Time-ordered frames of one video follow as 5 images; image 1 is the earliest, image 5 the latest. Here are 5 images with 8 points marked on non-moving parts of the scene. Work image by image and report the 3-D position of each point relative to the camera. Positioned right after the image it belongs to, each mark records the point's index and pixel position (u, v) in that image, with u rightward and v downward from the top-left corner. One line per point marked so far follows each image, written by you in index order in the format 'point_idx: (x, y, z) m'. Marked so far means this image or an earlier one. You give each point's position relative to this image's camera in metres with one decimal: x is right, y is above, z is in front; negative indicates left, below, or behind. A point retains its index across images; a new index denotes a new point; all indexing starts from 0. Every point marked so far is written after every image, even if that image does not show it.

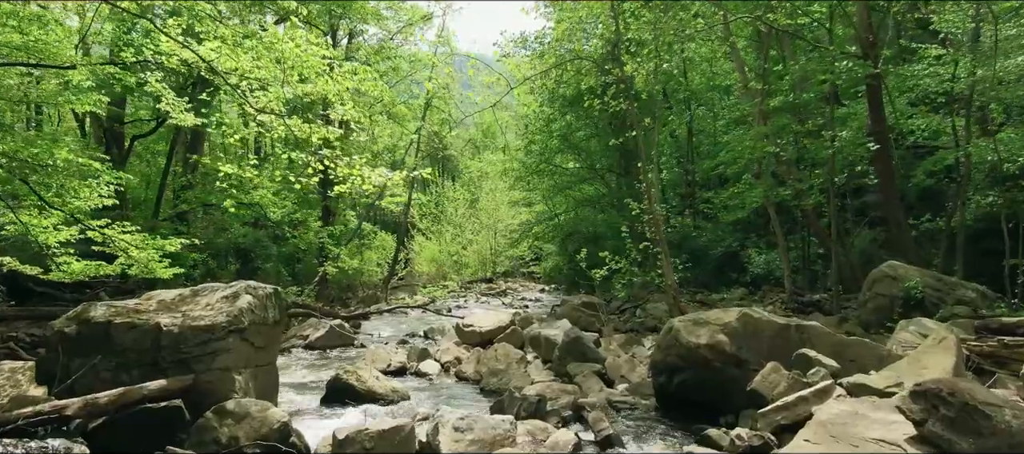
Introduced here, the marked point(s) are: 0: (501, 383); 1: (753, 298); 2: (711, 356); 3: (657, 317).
0: (-0.1, -2.0, +8.0) m
1: (+5.8, -1.7, +14.9) m
2: (+2.0, -1.3, +6.0) m
3: (+3.0, -1.9, +12.7) m
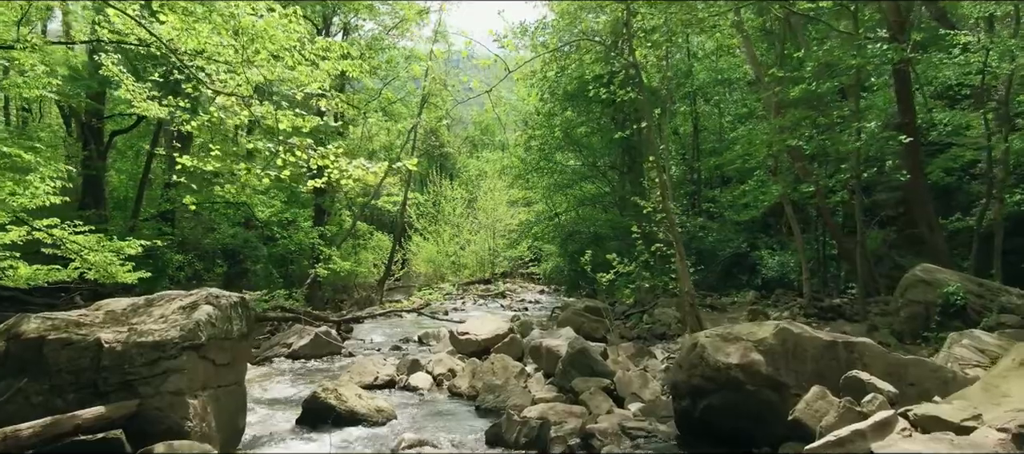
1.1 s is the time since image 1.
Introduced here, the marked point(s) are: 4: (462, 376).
0: (-0.2, -2.0, +7.2) m
1: (+5.8, -1.7, +14.1) m
2: (+2.0, -1.3, +5.2) m
3: (+3.0, -1.9, +11.9) m
4: (-0.7, -2.0, +8.3) m
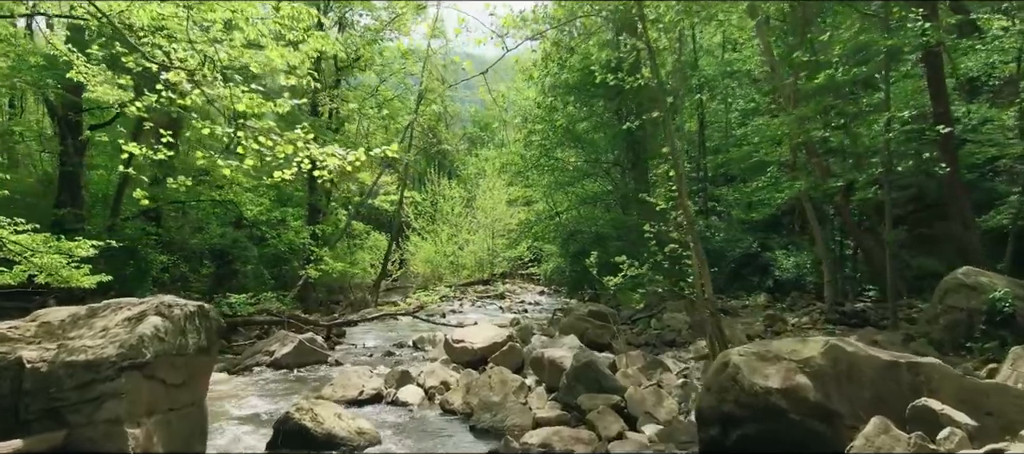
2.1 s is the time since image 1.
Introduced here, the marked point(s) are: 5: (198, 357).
0: (-0.2, -2.0, +6.4) m
1: (+5.8, -1.7, +13.4) m
2: (+2.0, -1.3, +4.4) m
3: (+2.9, -1.9, +11.1) m
4: (-0.7, -2.0, +7.5) m
5: (-2.6, -1.1, +5.2) m
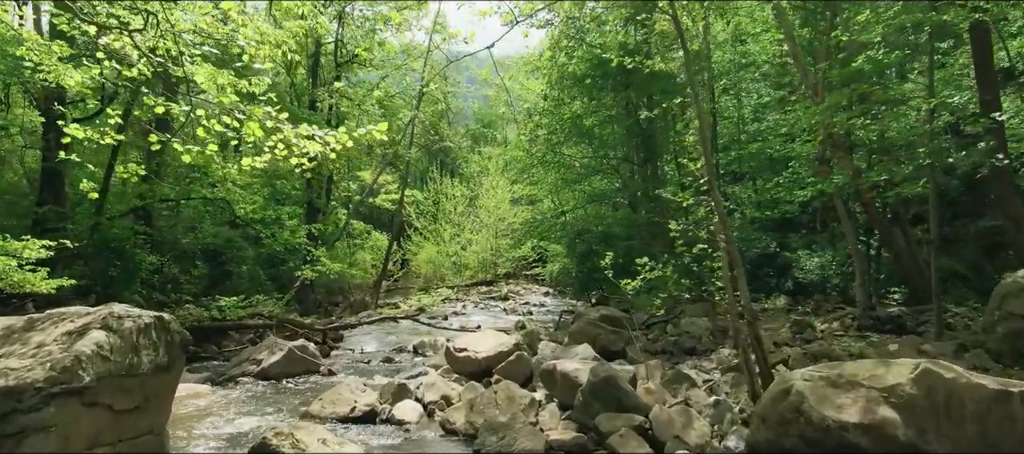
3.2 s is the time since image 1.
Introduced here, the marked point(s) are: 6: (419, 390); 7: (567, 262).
0: (-0.1, -2.0, +5.7) m
1: (+5.9, -1.7, +12.6) m
2: (+2.0, -1.3, +3.6) m
3: (+3.0, -1.8, +10.3) m
4: (-0.6, -2.0, +6.7) m
5: (-2.5, -1.1, +4.4) m
6: (-1.1, -2.0, +7.5) m
7: (+1.5, -1.0, +17.1) m
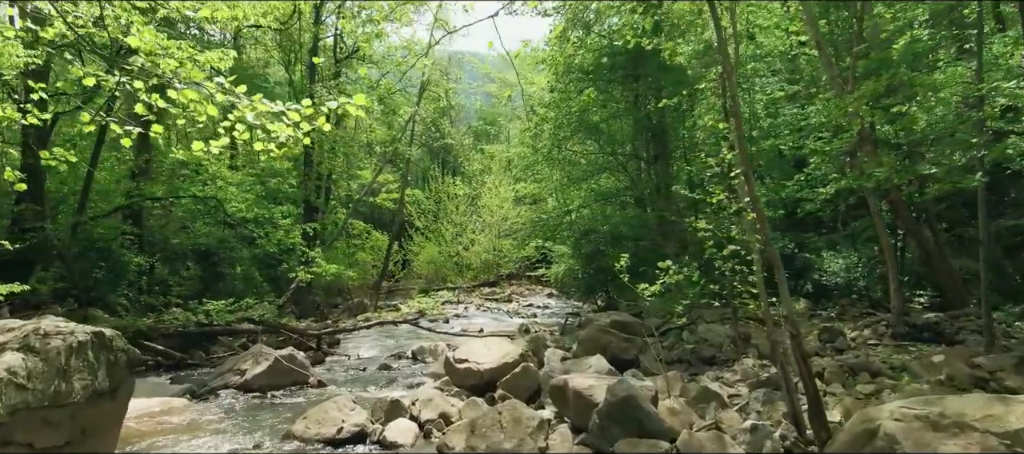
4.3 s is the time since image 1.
0: (0.0, -2.0, +4.9) m
1: (+6.0, -1.7, +11.8) m
2: (+2.1, -1.3, +2.9) m
3: (+3.1, -1.8, +9.6) m
4: (-0.5, -1.9, +6.0) m
5: (-2.5, -1.1, +3.7) m
6: (-1.1, -2.0, +6.8) m
7: (+1.6, -1.0, +16.4) m
